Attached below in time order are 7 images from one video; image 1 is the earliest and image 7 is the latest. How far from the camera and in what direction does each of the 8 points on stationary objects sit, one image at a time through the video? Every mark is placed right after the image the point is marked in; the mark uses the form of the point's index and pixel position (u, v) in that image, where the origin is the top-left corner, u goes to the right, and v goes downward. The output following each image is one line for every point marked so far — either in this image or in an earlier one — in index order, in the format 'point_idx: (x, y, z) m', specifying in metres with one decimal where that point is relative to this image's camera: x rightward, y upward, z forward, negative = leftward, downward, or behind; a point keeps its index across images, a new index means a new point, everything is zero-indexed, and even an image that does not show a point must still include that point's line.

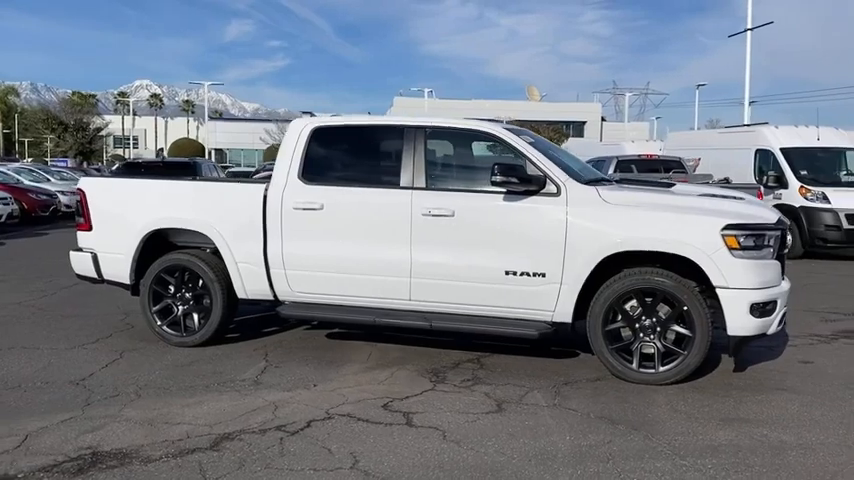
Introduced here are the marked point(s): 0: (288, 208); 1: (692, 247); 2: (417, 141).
0: (-1.1, +0.3, +6.4) m
1: (+1.9, -0.1, +5.5) m
2: (0.0, +0.8, +6.3) m
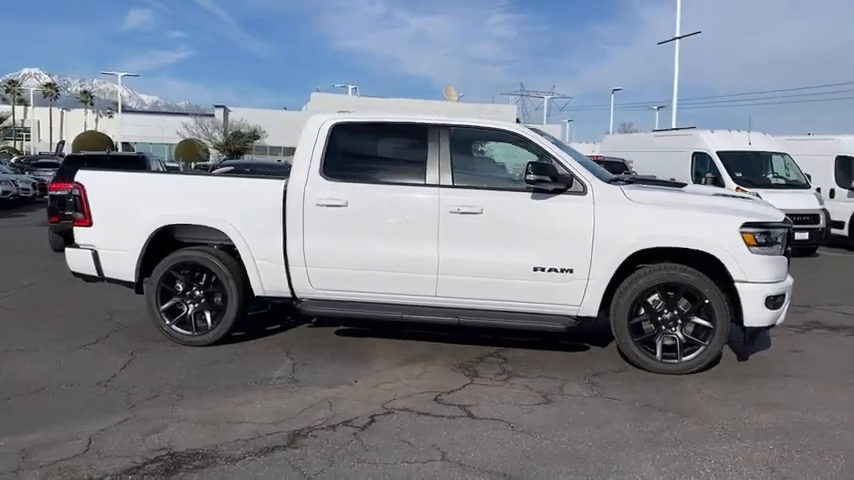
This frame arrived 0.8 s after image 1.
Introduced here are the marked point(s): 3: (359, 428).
0: (-0.9, +0.3, +6.4) m
1: (+2.2, 0.0, +5.8) m
2: (+0.1, +0.8, +6.4) m
3: (-0.4, -1.1, +4.6) m
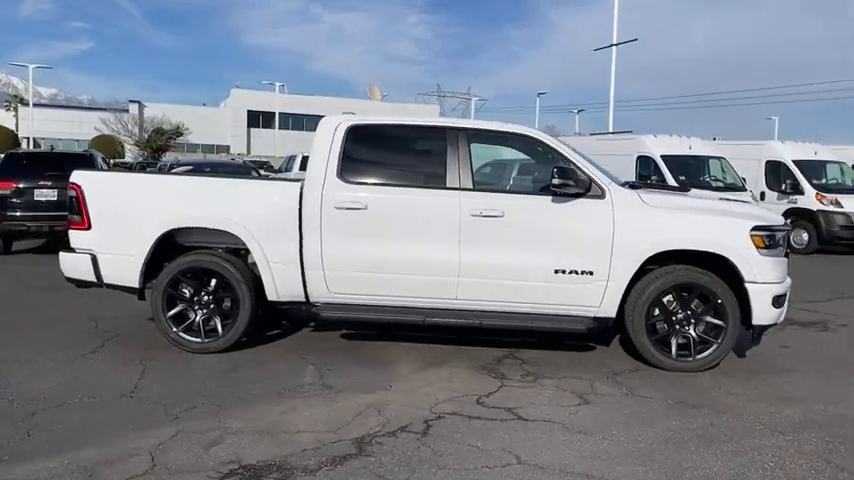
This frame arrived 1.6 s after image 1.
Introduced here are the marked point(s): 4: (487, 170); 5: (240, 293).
0: (-0.8, +0.3, +6.3) m
1: (+2.4, -0.1, +6.1) m
2: (+0.3, +0.8, +6.4) m
3: (0.0, -1.2, +4.6) m
4: (+0.5, +0.6, +6.4) m
5: (-1.6, -0.4, +6.4) m
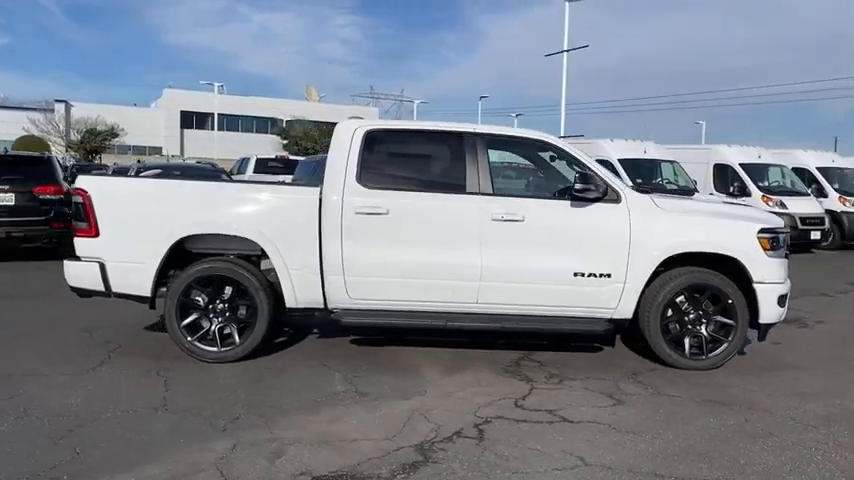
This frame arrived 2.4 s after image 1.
0: (-0.6, +0.2, +6.2) m
1: (+2.6, -0.1, +6.3) m
2: (+0.4, +0.8, +6.5) m
3: (+0.3, -1.2, +4.6) m
4: (+0.6, +0.6, +6.5) m
5: (-1.4, -0.5, +6.2) m
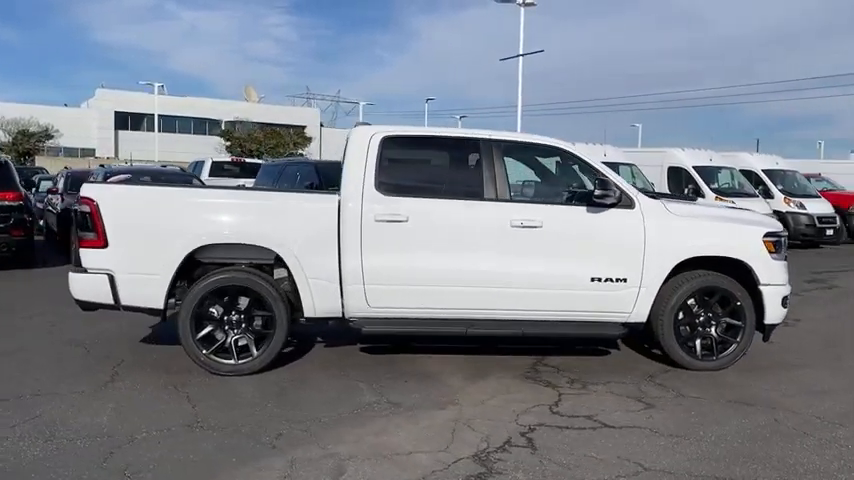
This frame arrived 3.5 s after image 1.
0: (-0.5, +0.2, +6.2) m
1: (+2.7, -0.1, +6.5) m
2: (+0.6, +0.7, +6.5) m
3: (+0.6, -1.2, +4.6) m
4: (+0.8, +0.5, +6.5) m
5: (-1.2, -0.6, +6.1) m
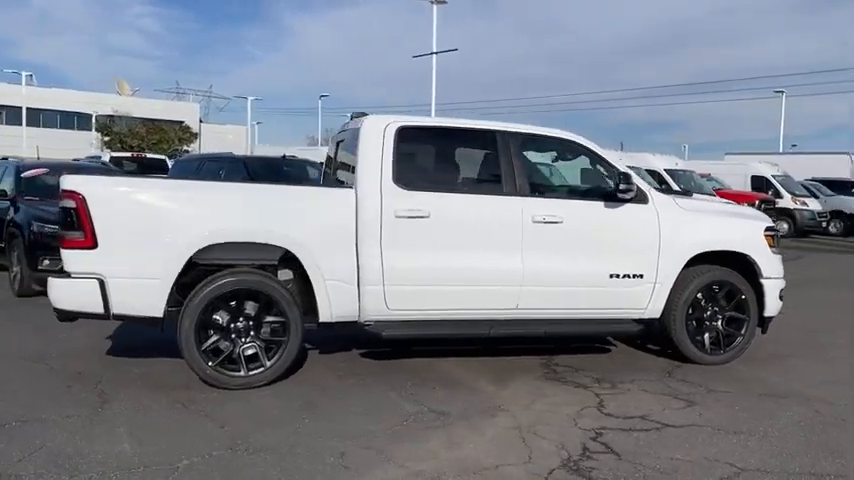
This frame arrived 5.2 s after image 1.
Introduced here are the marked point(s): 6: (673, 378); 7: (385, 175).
0: (-0.3, +0.2, +5.7) m
1: (+2.8, -0.1, +6.6) m
2: (+0.7, +0.7, +6.2) m
3: (+1.0, -1.2, +4.4) m
4: (+0.9, +0.5, +6.3) m
5: (-1.0, -0.5, +5.5) m
6: (+1.9, -1.1, +6.1) m
7: (-0.3, +0.5, +5.8) m
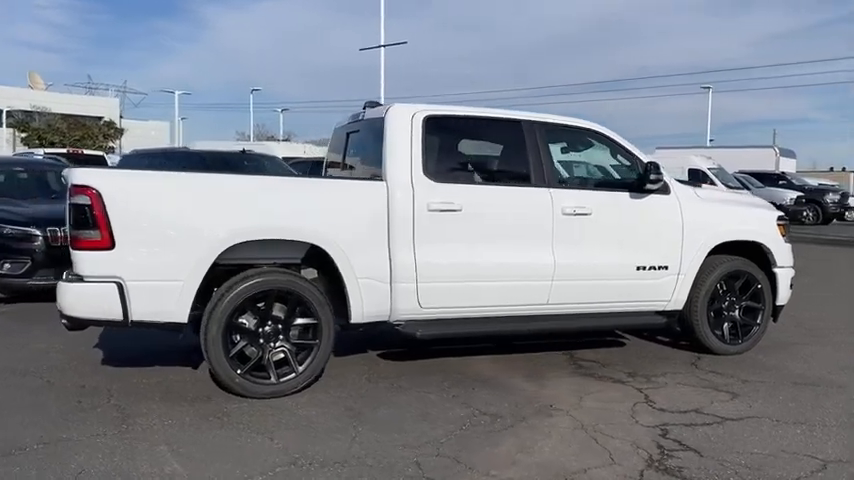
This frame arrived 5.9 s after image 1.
0: (0.0, +0.2, +5.4) m
1: (+2.9, 0.0, +6.6) m
2: (+0.9, +0.8, +6.0) m
3: (+1.4, -1.2, +4.2) m
4: (+1.1, +0.6, +6.1) m
5: (-0.7, -0.5, +5.2) m
6: (+2.2, -1.0, +6.0) m
7: (-0.1, +0.5, +5.5) m
